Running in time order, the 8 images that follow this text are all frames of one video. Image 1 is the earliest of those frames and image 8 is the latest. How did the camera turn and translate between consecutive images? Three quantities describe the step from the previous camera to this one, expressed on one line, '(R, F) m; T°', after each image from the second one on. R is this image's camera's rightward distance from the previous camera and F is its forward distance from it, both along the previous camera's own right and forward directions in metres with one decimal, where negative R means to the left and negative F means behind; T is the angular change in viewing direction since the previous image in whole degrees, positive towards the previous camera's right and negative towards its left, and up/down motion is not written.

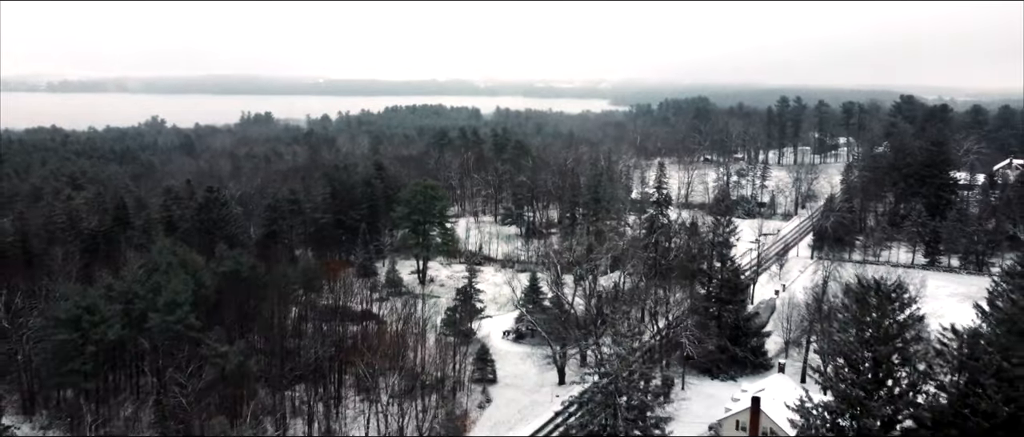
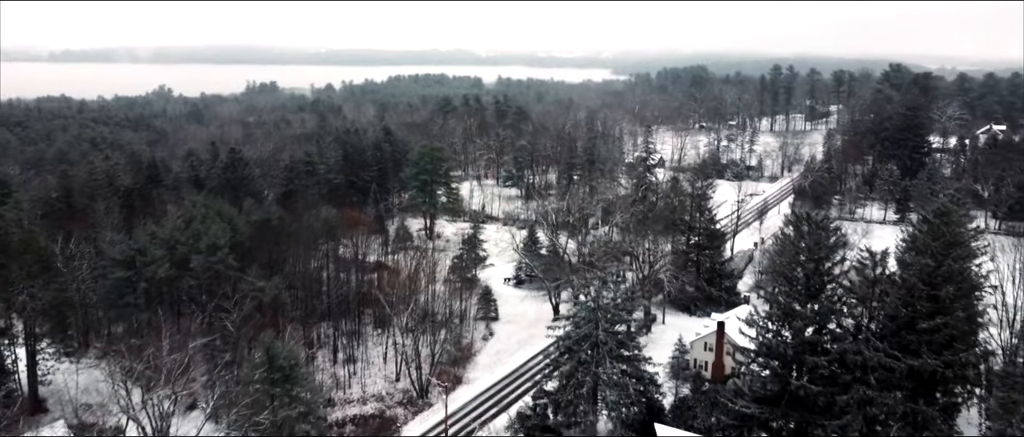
(+0.1, -3.8) m; 0°
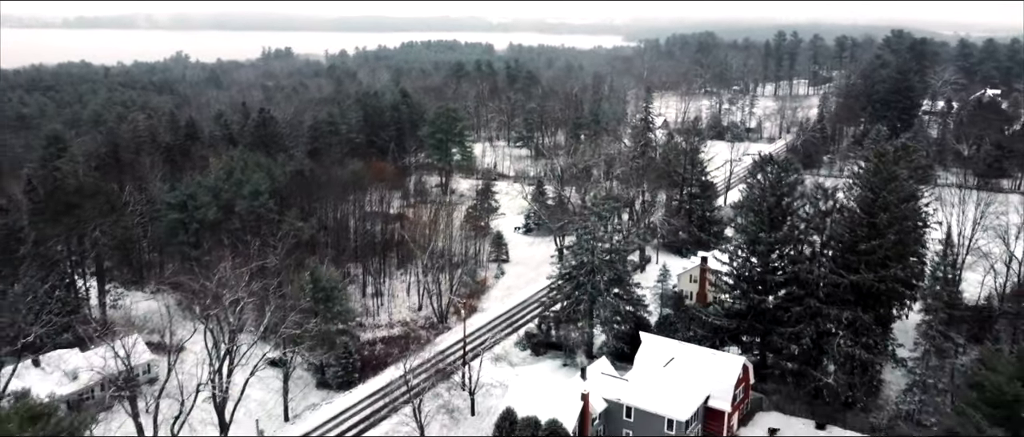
(+0.1, -3.9) m; -1°
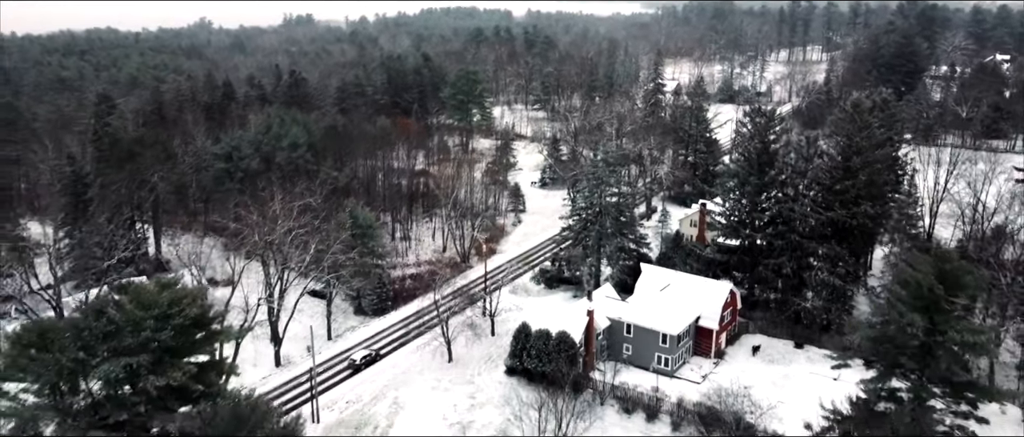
(0.0, -3.2) m; -1°
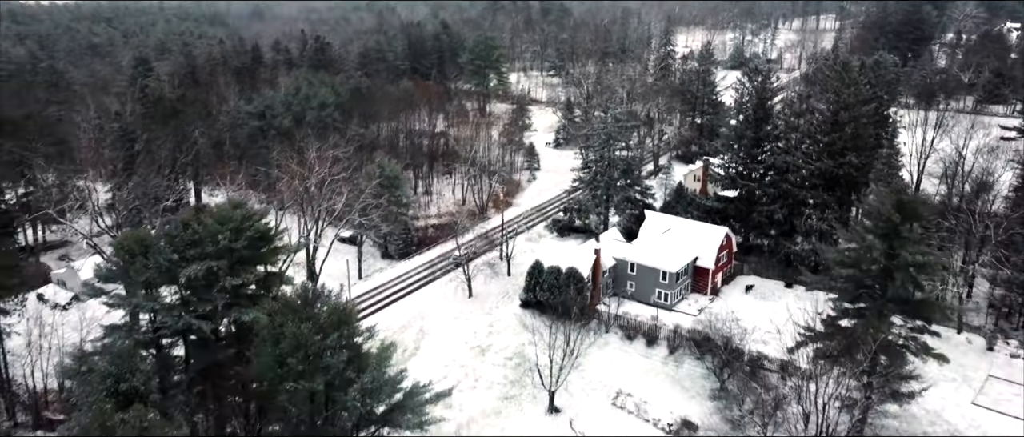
(0.0, -2.6) m; -1°
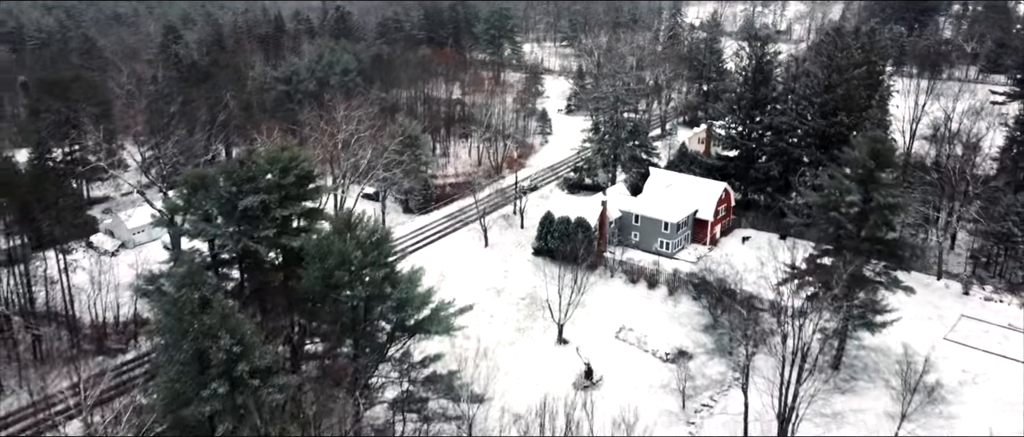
(0.0, -2.3) m; -1°
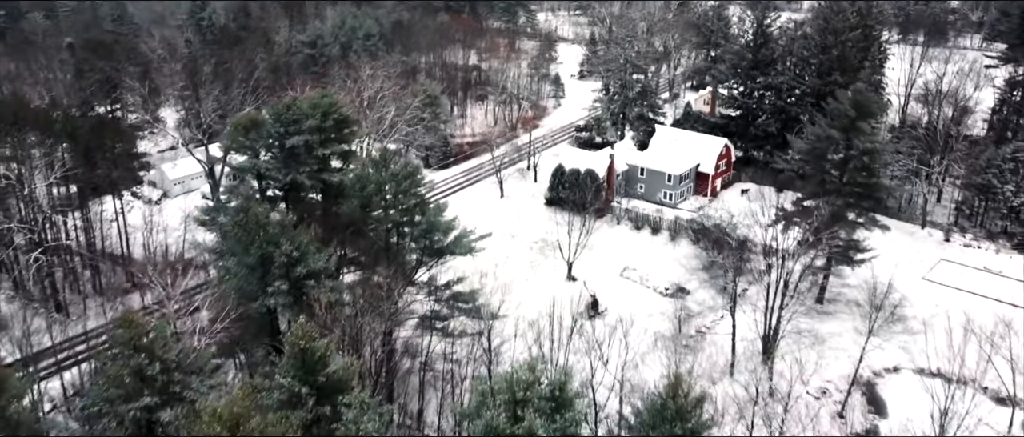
(0.0, -2.3) m; -1°
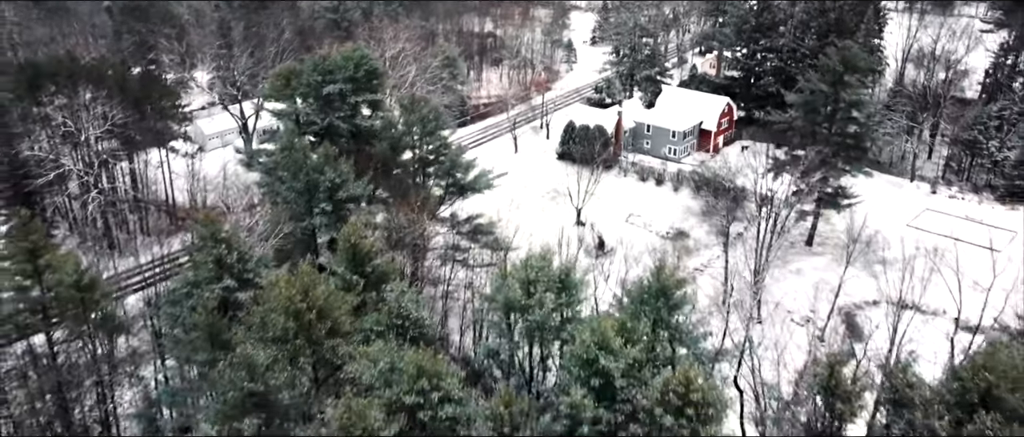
(0.0, -2.2) m; -1°
